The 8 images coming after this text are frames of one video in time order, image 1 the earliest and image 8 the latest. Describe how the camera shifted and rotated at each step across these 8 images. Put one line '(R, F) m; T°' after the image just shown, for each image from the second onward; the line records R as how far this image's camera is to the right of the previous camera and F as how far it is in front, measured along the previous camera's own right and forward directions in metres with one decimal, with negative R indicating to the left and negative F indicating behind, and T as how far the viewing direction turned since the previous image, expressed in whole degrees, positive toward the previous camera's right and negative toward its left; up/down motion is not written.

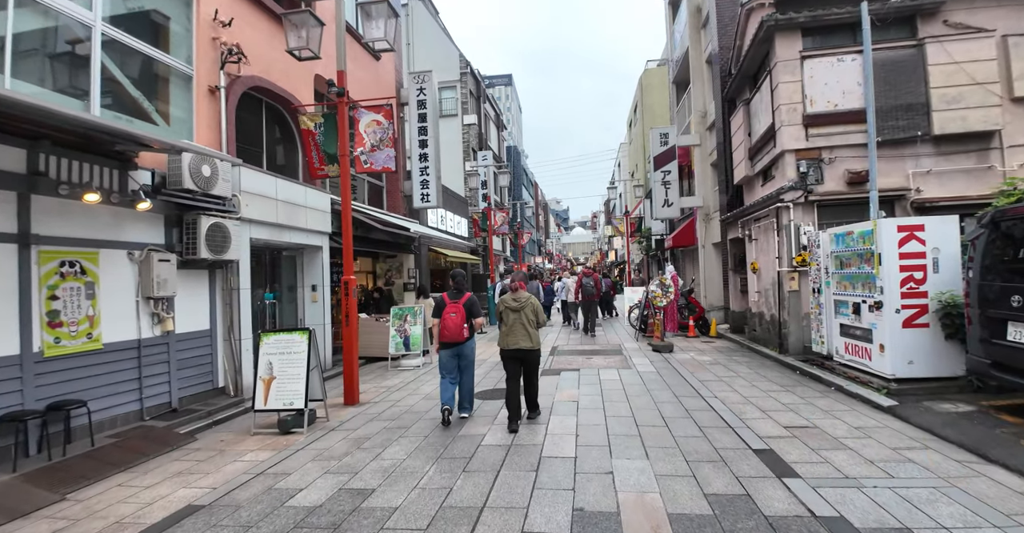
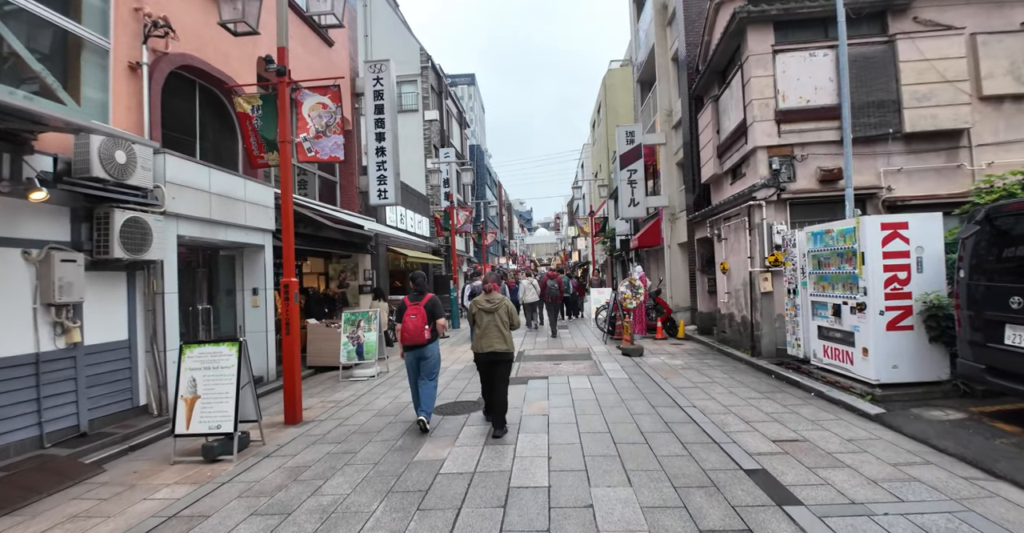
(0.0, +0.6) m; +4°
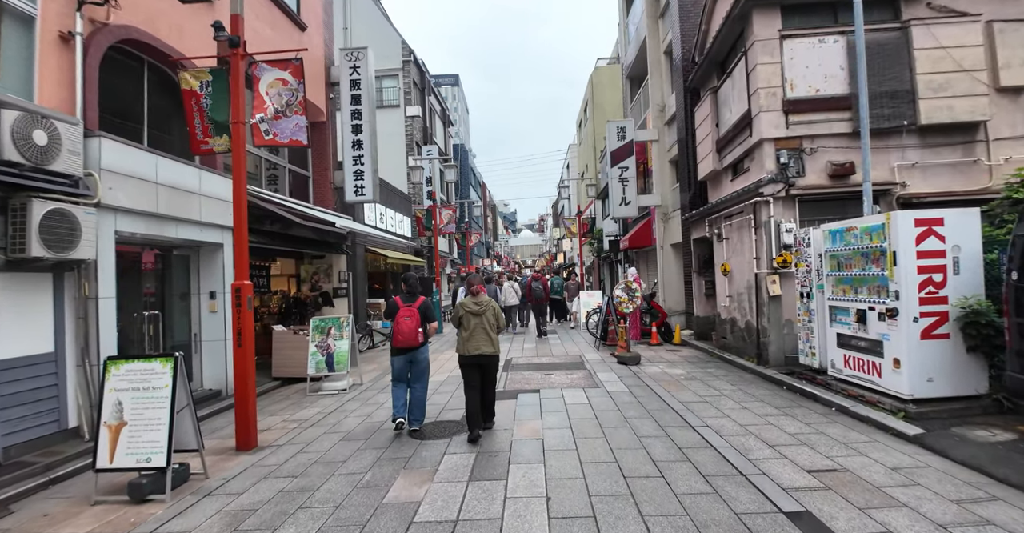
(-0.1, +0.7) m; +2°
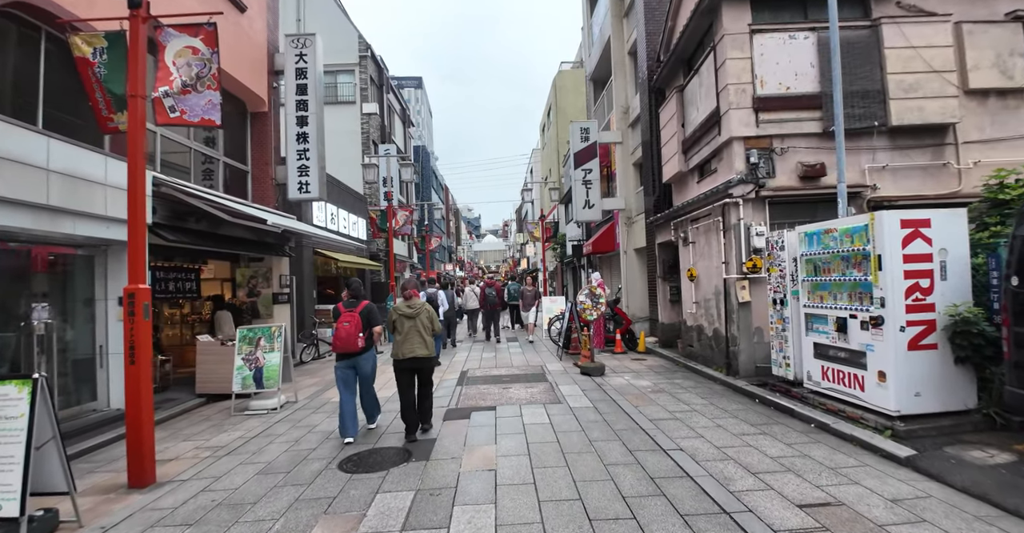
(+0.1, +0.6) m; +4°
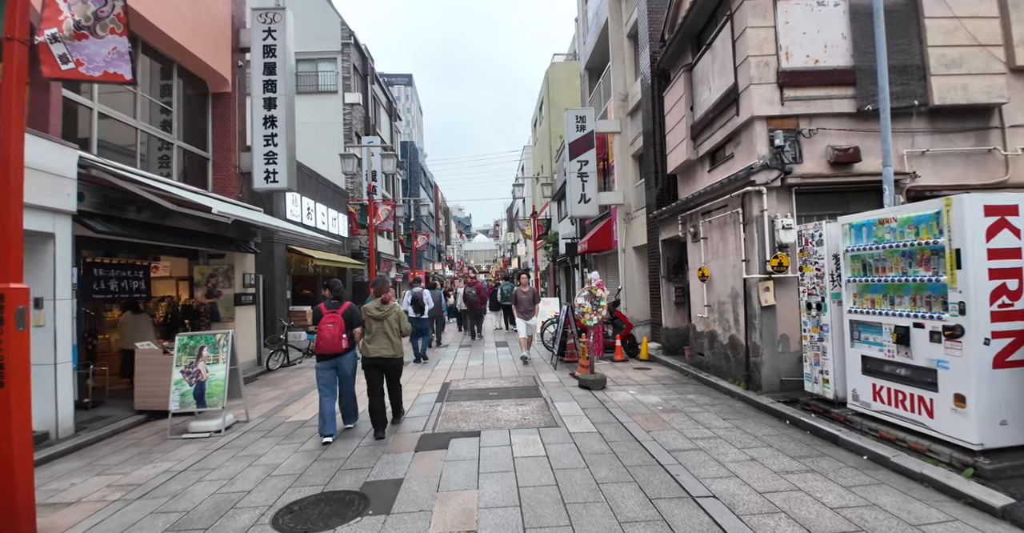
(0.0, +1.0) m; +1°
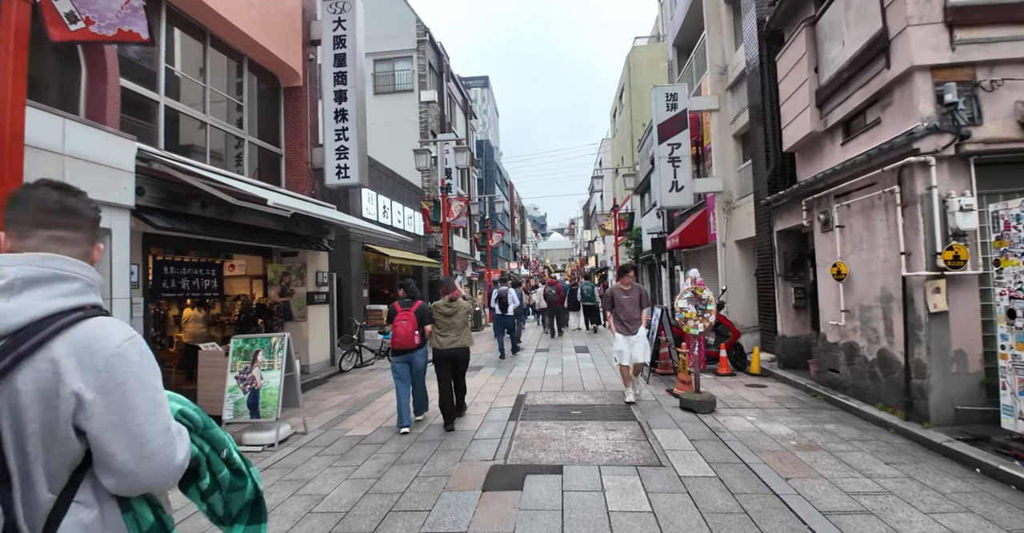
(-0.1, +0.9) m; -9°
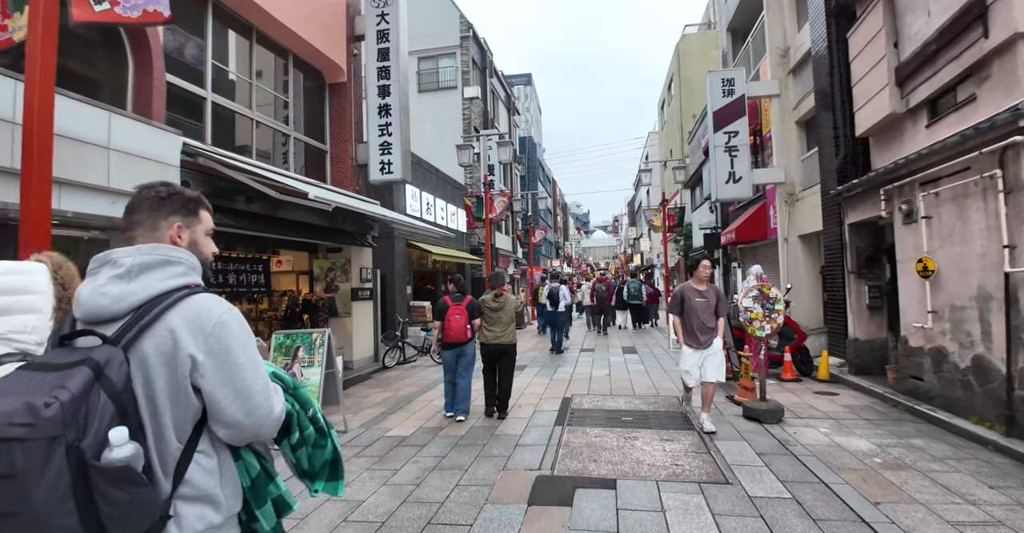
(0.0, +0.3) m; -5°
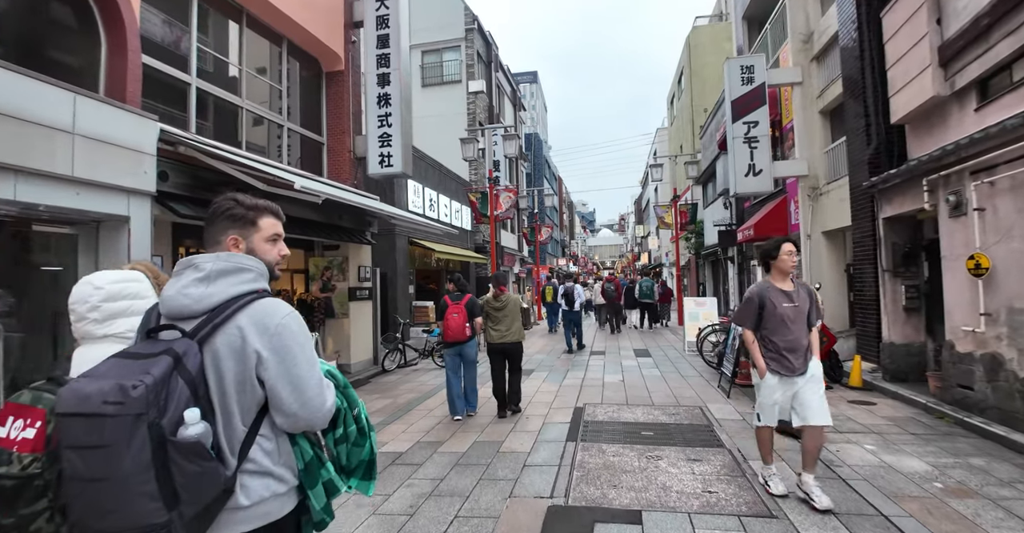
(0.0, +0.5) m; -1°
